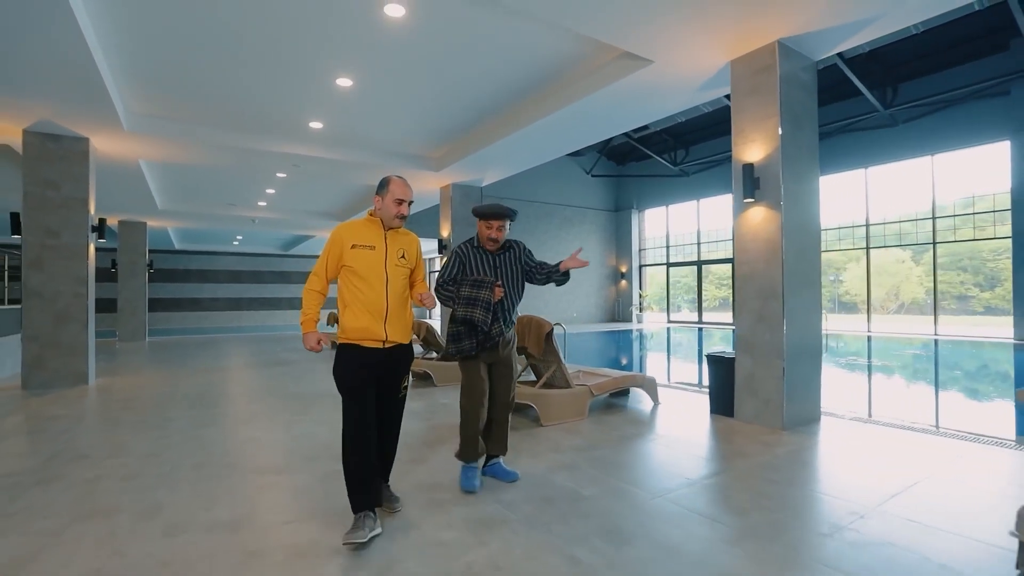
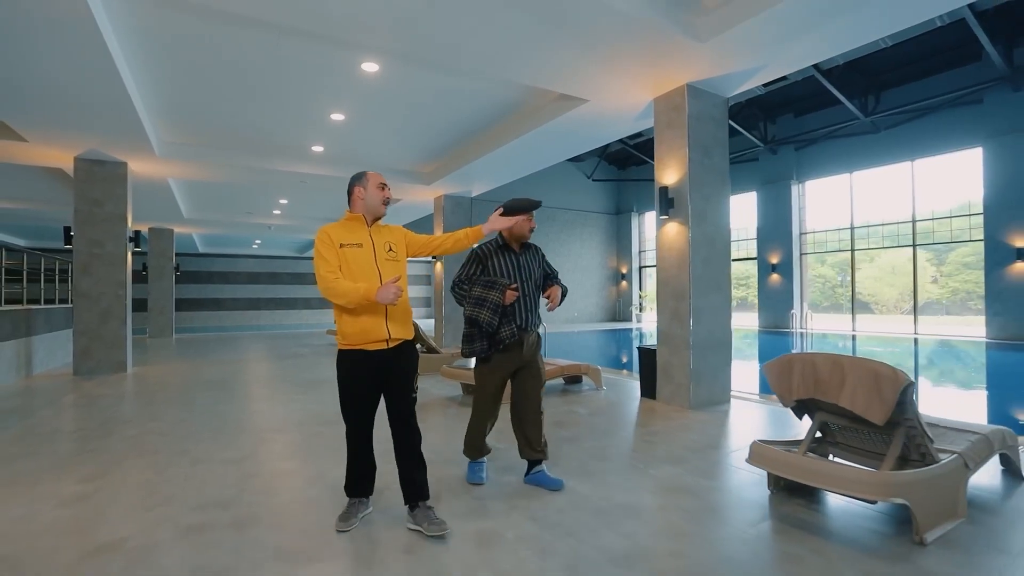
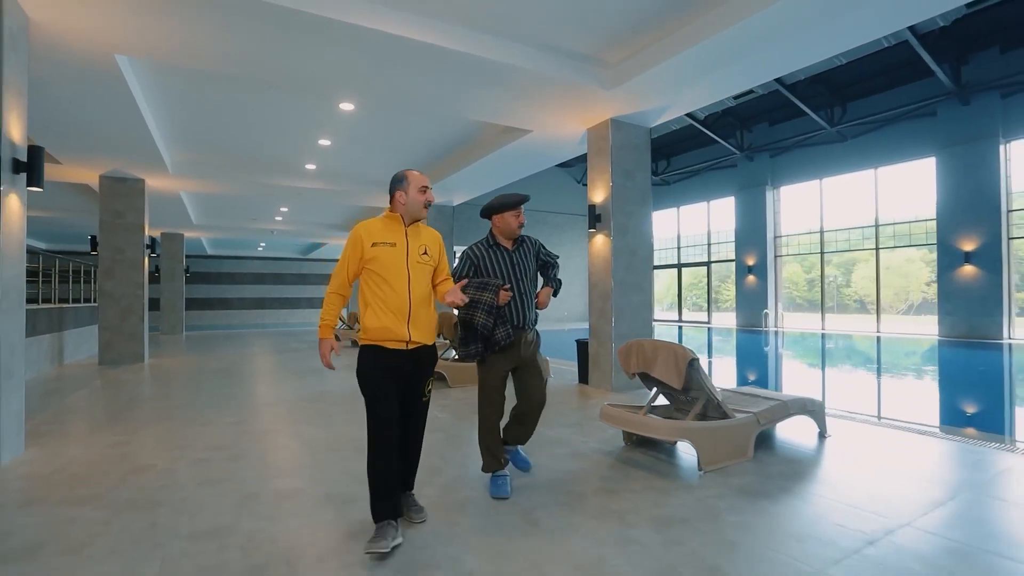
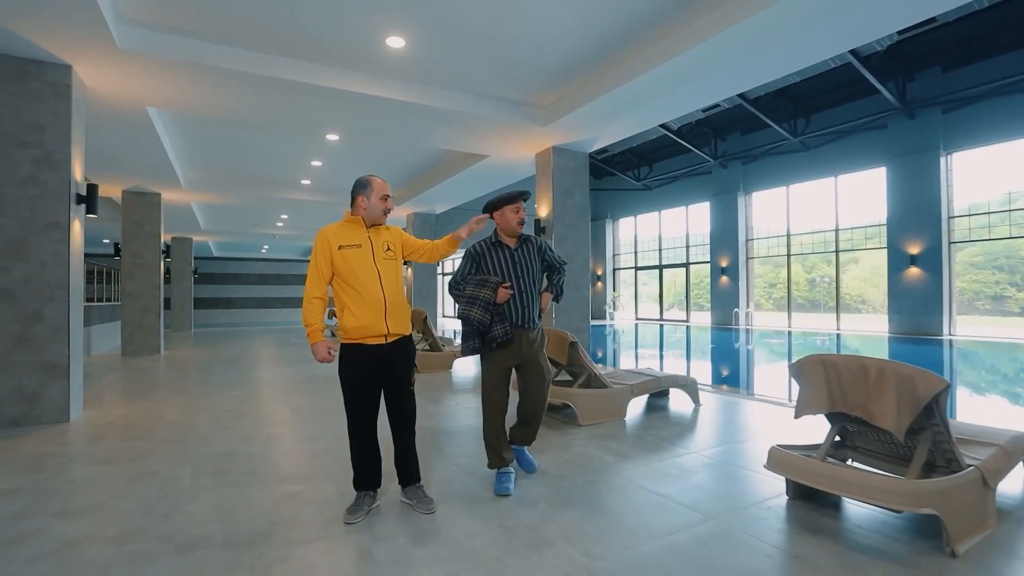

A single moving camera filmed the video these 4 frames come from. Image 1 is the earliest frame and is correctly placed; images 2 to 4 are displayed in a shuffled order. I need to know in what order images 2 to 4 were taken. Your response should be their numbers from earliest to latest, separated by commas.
2, 3, 4
